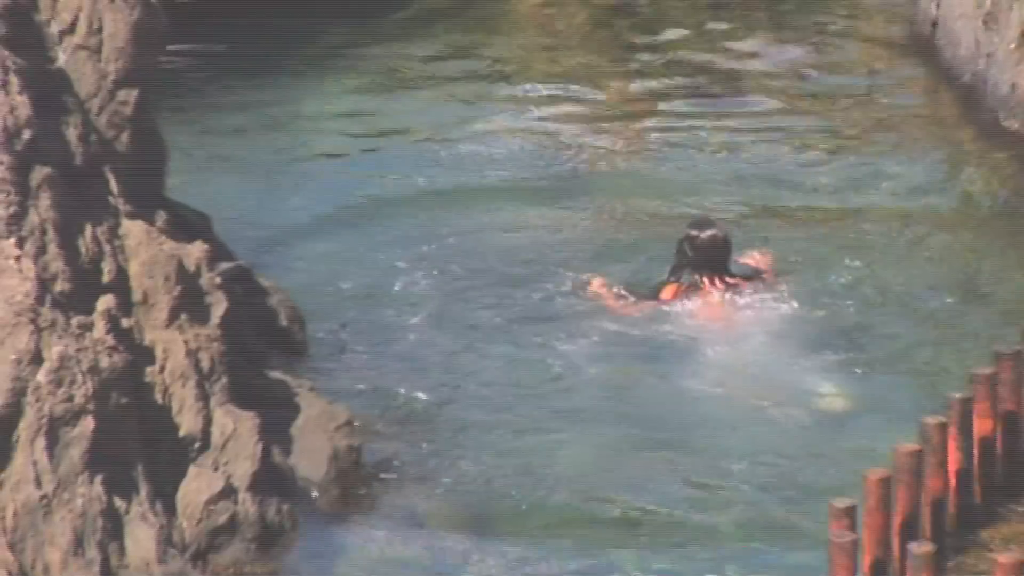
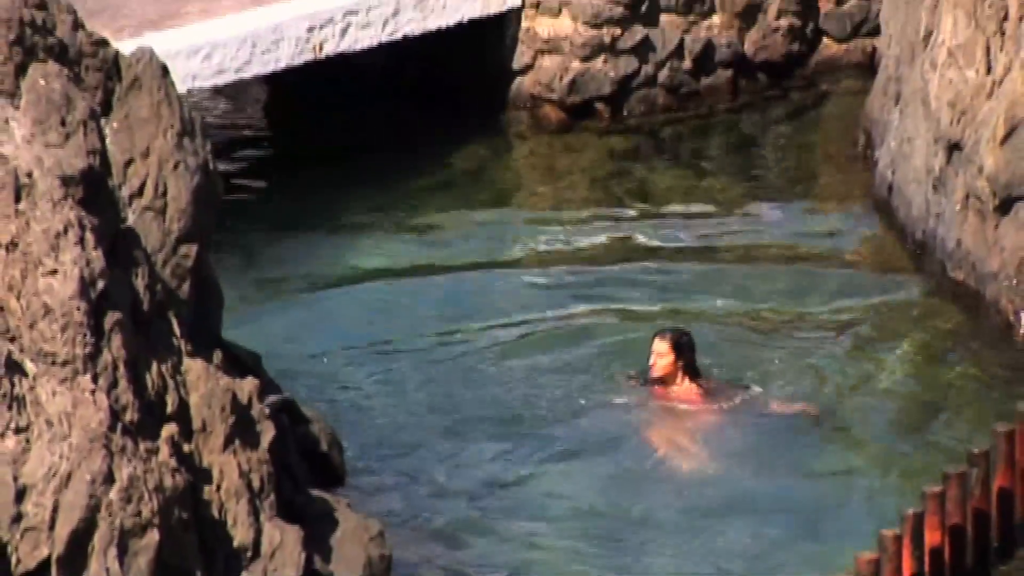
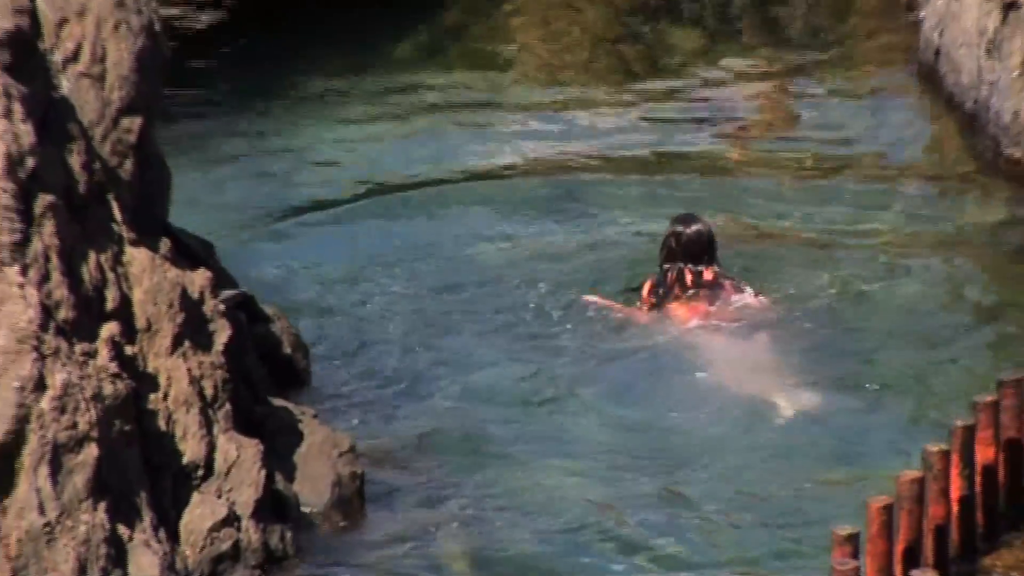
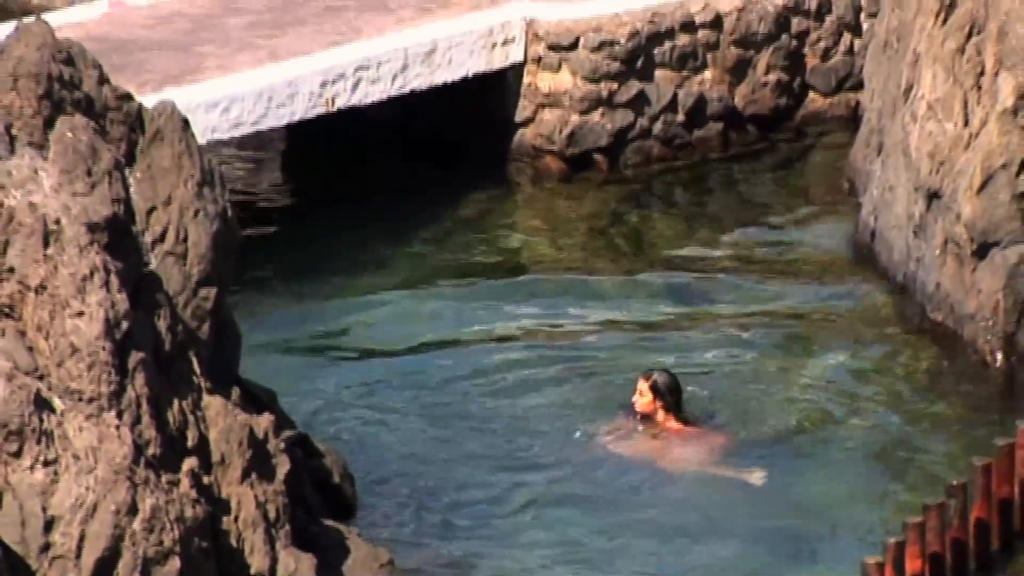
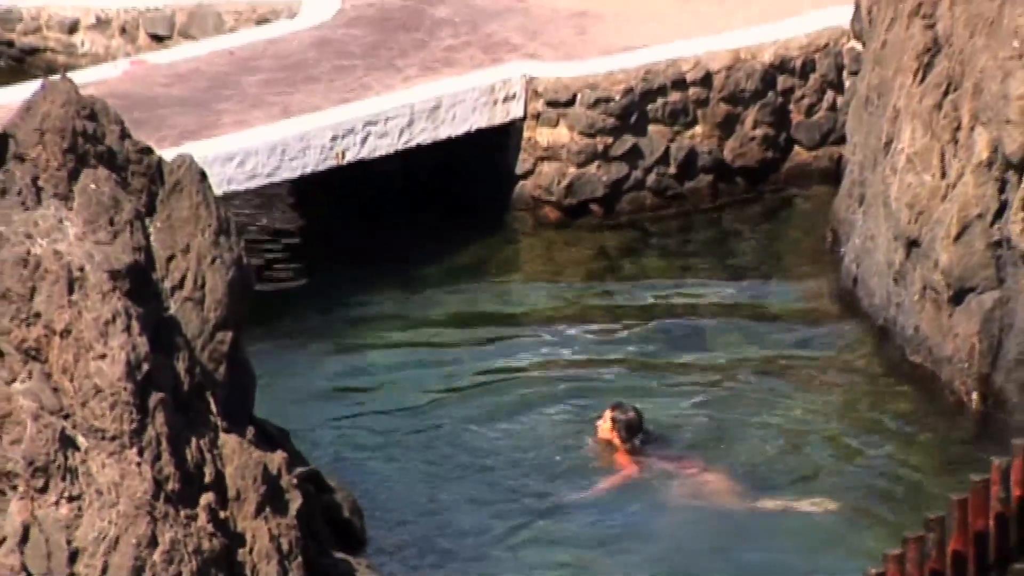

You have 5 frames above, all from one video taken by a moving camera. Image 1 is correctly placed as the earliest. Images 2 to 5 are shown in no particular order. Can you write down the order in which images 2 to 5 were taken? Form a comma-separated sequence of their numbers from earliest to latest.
3, 2, 4, 5
